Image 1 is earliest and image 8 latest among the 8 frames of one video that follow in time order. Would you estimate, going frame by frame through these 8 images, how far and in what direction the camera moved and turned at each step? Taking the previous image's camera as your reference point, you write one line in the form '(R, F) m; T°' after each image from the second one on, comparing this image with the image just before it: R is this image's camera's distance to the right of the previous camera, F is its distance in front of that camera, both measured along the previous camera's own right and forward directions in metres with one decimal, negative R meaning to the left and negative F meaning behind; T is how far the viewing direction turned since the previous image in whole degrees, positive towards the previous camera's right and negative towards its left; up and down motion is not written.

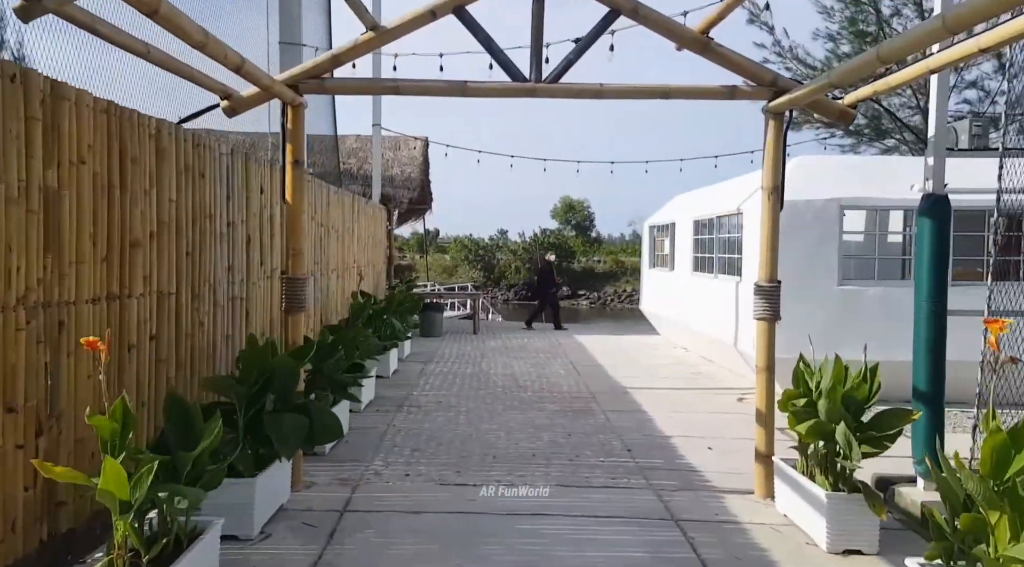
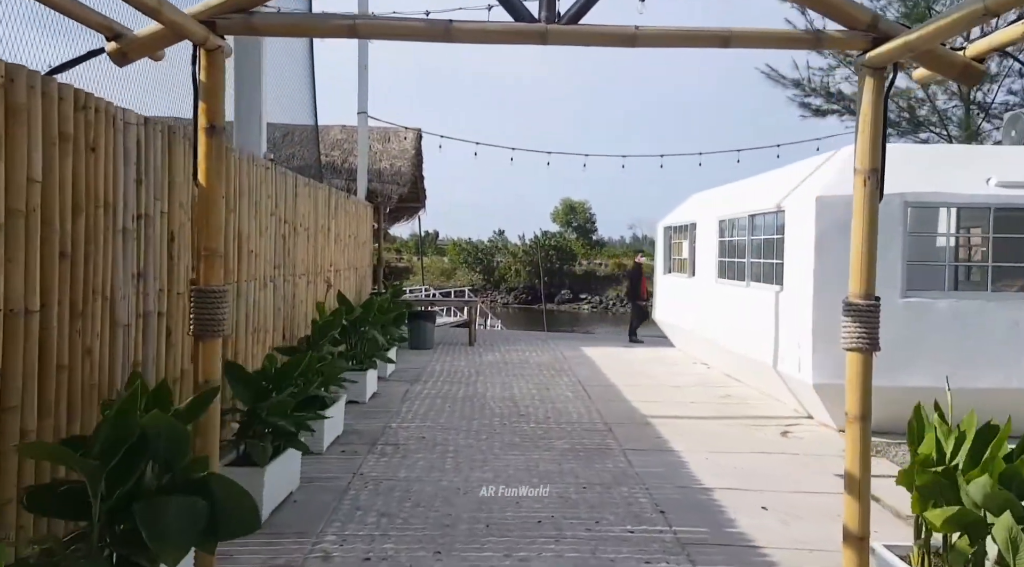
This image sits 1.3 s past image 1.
(0.0, +1.3) m; 0°
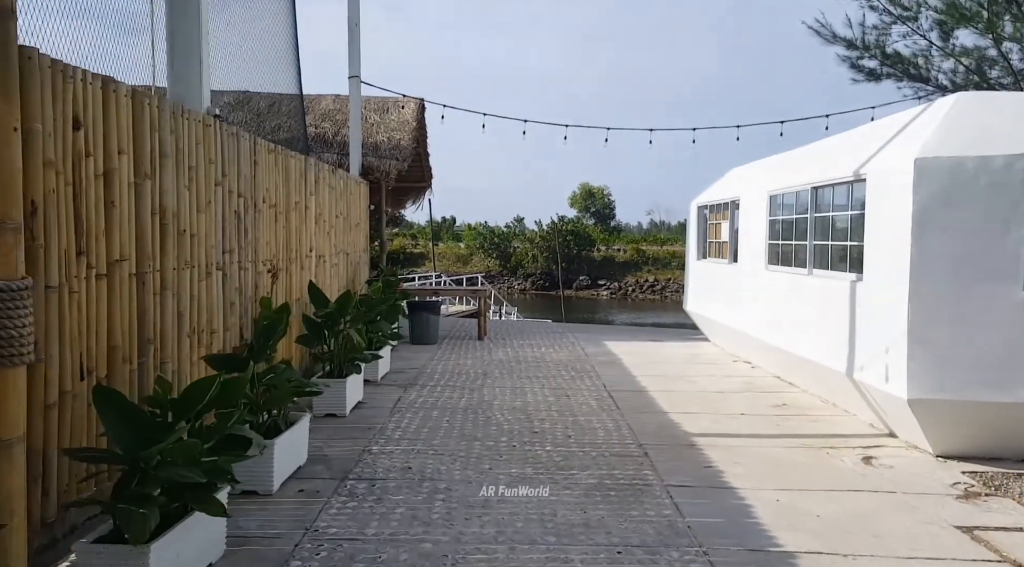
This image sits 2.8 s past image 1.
(0.0, +1.4) m; -1°
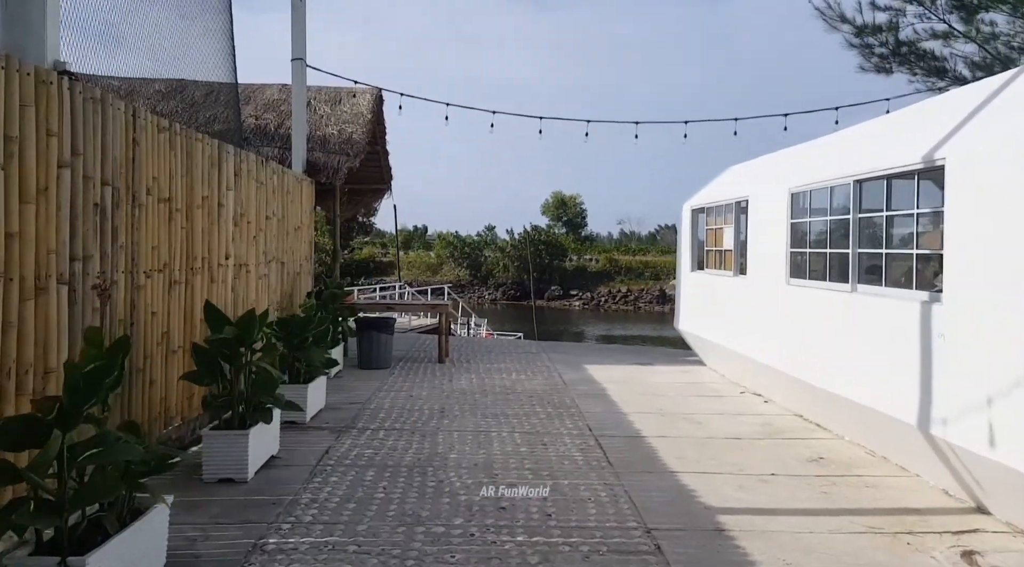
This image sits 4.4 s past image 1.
(+0.1, +1.5) m; +2°
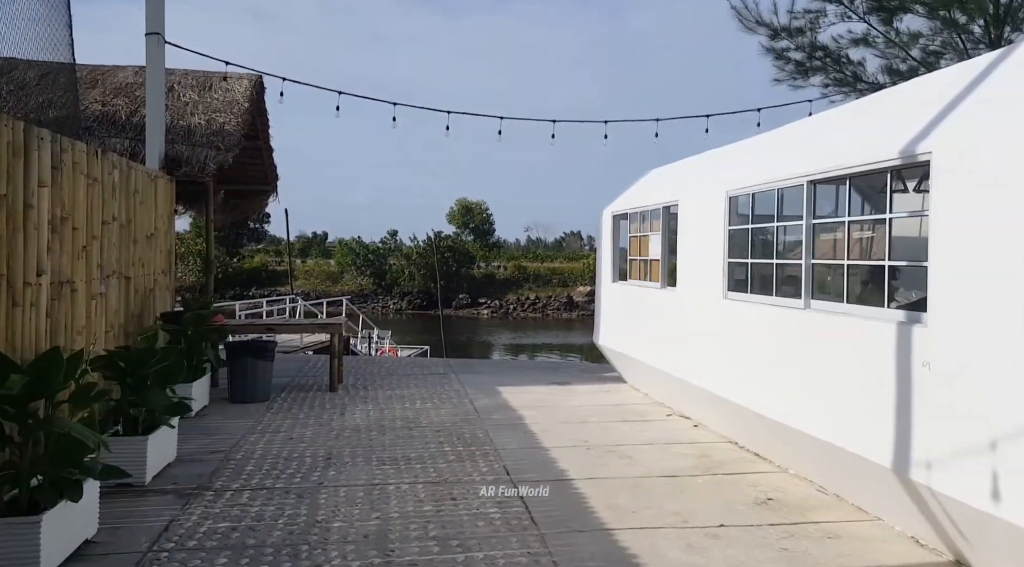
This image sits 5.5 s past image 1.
(0.0, +1.0) m; +6°
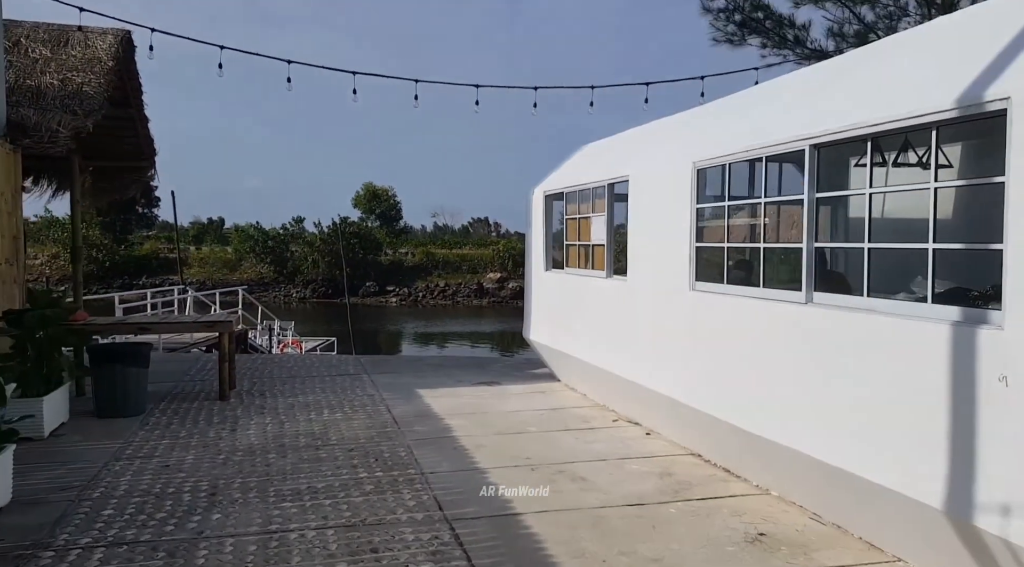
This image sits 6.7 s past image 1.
(-0.1, +1.0) m; +6°
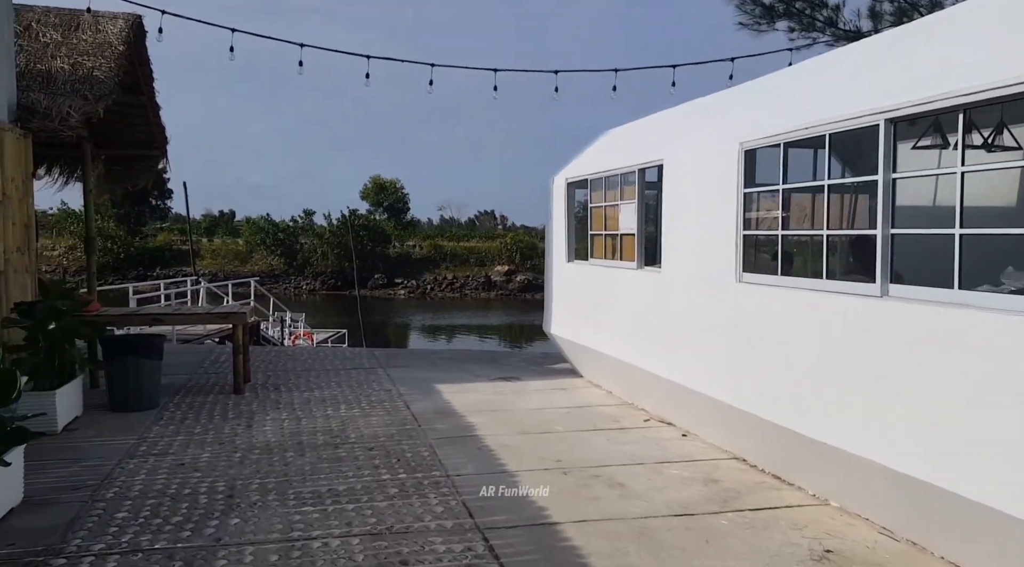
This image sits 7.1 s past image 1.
(-0.1, +0.3) m; -1°
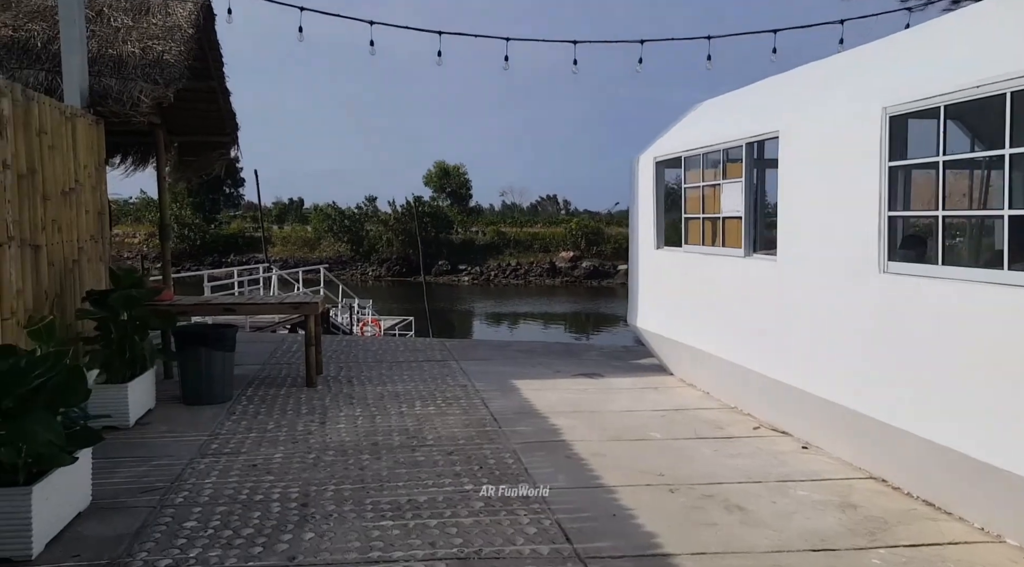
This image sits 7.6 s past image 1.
(-0.2, +0.4) m; -4°
